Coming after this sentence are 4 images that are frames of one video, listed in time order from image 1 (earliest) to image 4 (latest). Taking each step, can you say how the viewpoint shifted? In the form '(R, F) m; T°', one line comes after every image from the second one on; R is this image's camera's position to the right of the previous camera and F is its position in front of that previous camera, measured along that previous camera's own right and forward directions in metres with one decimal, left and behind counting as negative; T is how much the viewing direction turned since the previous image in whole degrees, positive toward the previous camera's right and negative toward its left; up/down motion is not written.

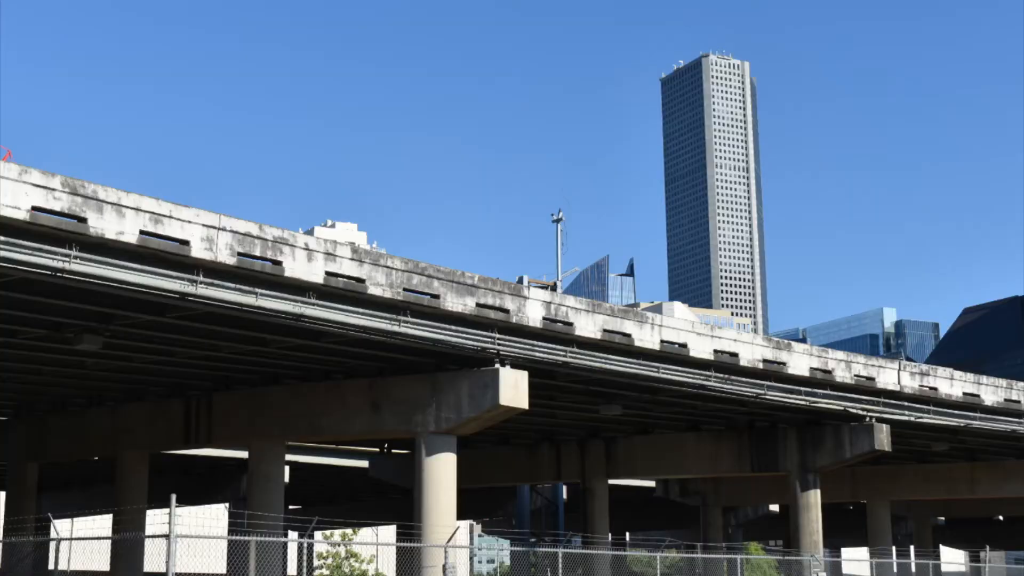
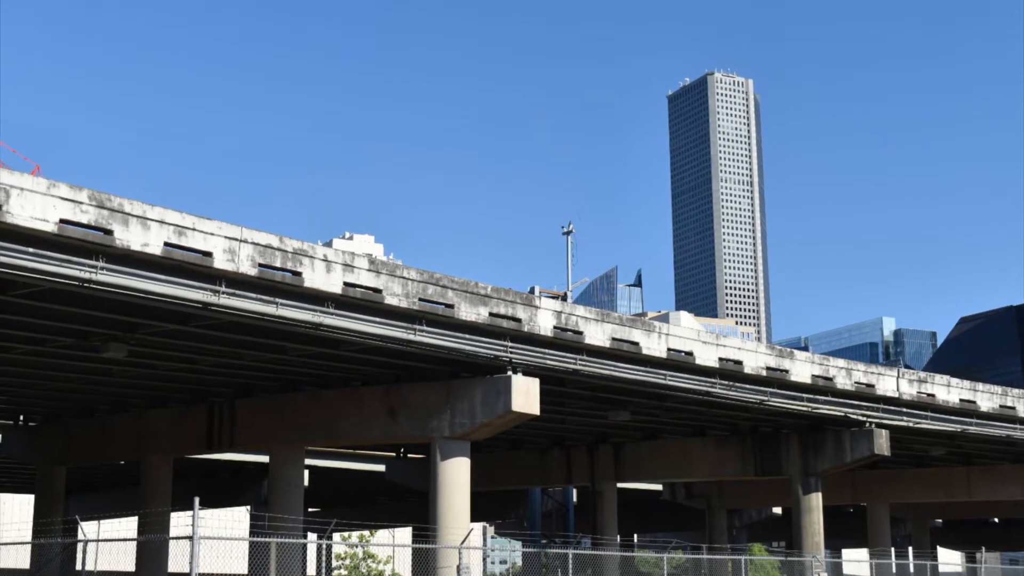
(-0.2, -0.9) m; 0°
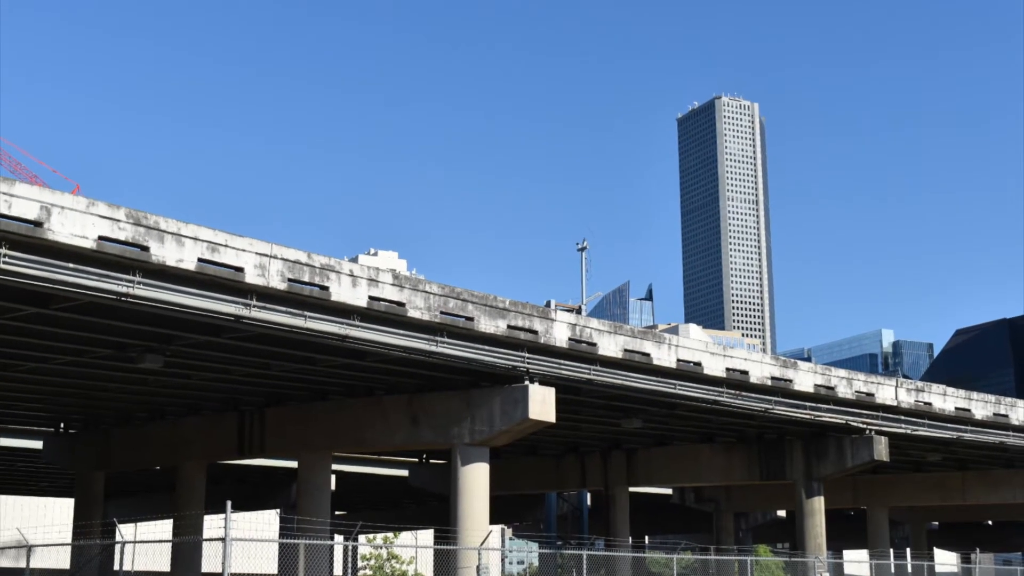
(-0.4, -1.3) m; 0°
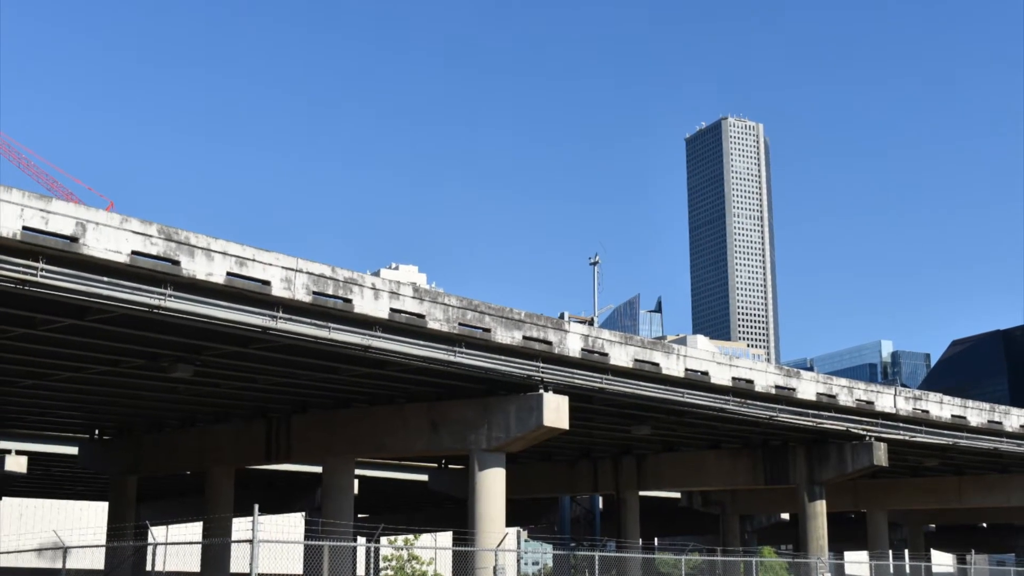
(-0.3, -1.2) m; 0°
